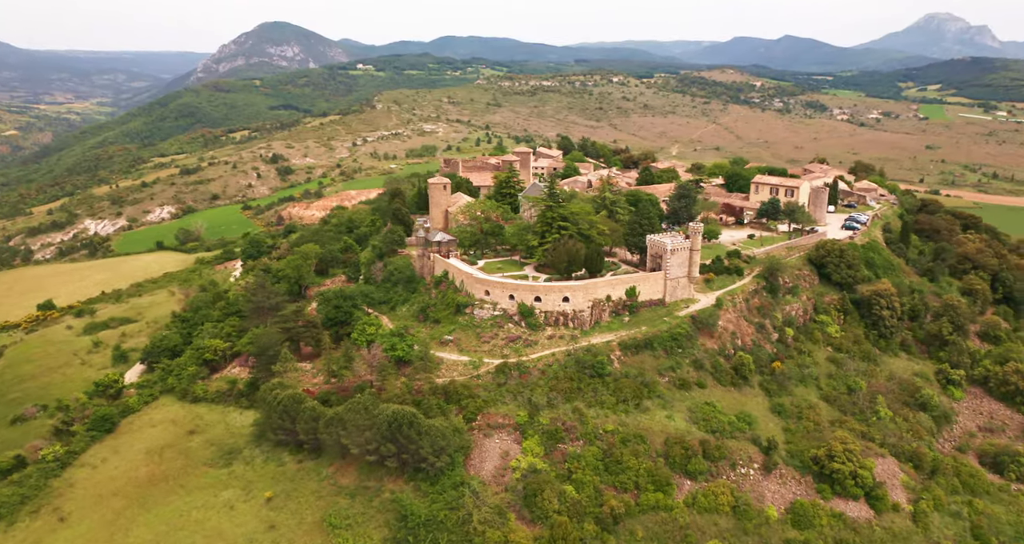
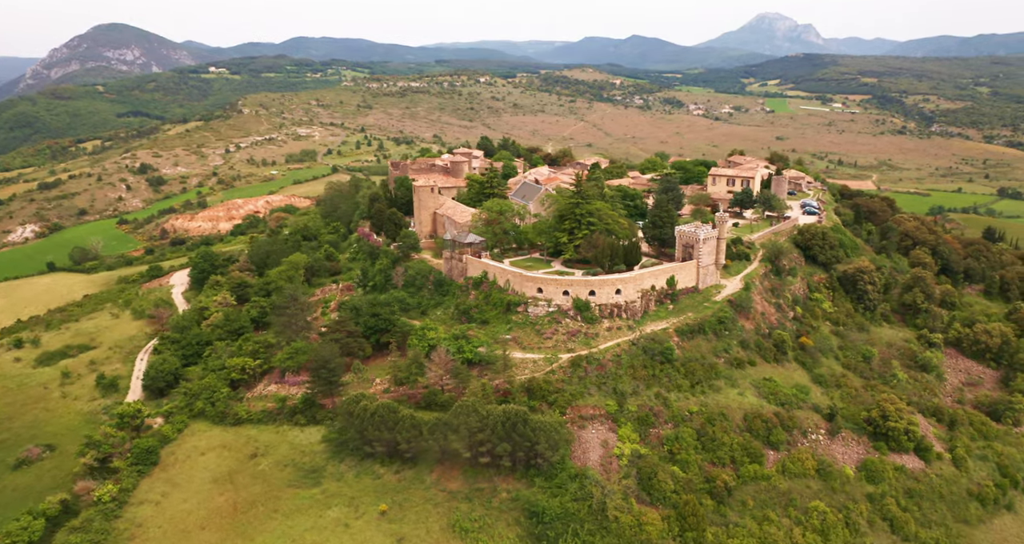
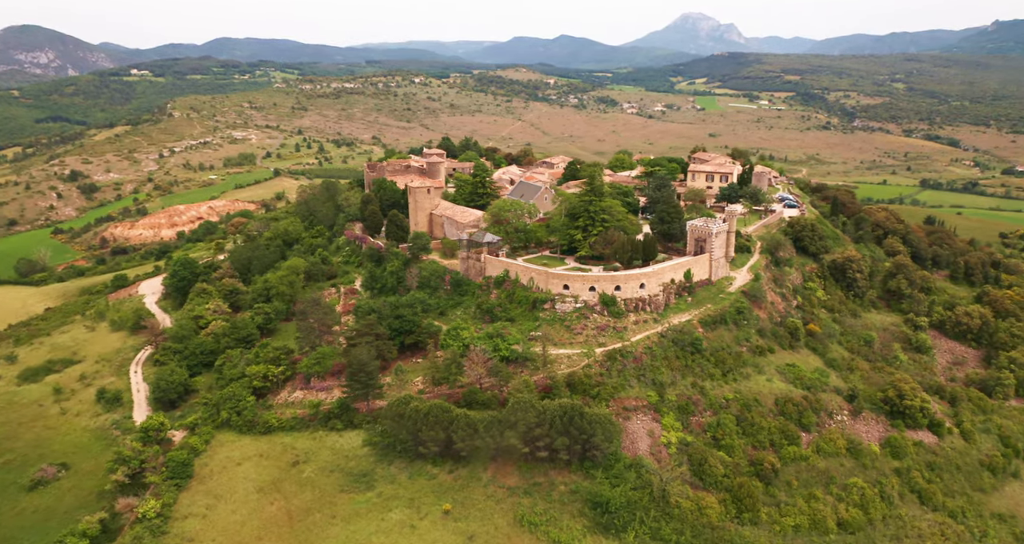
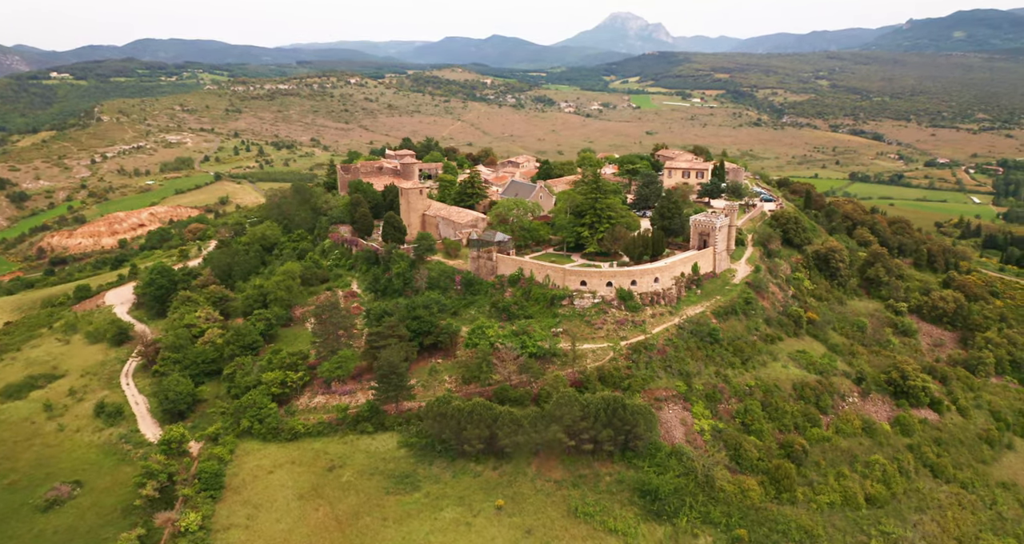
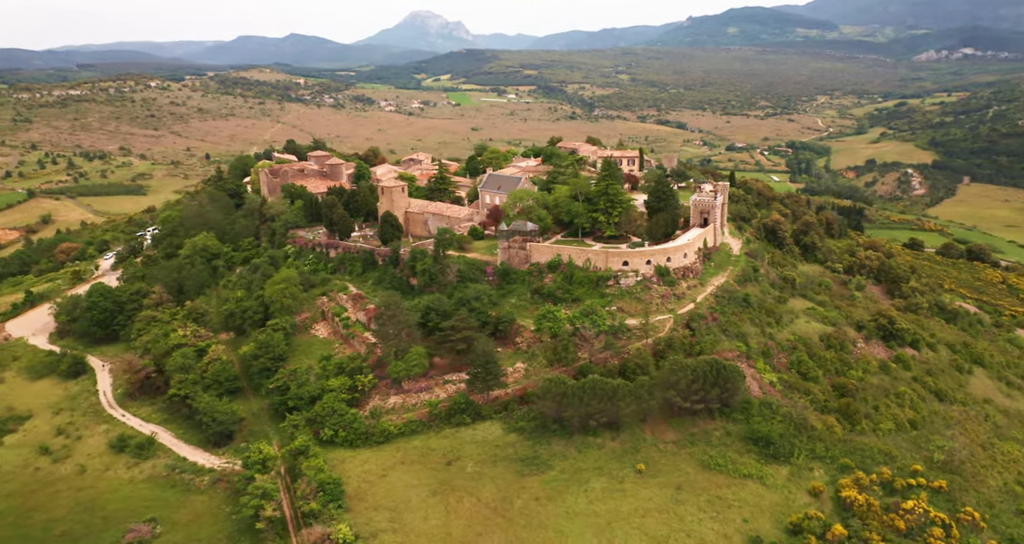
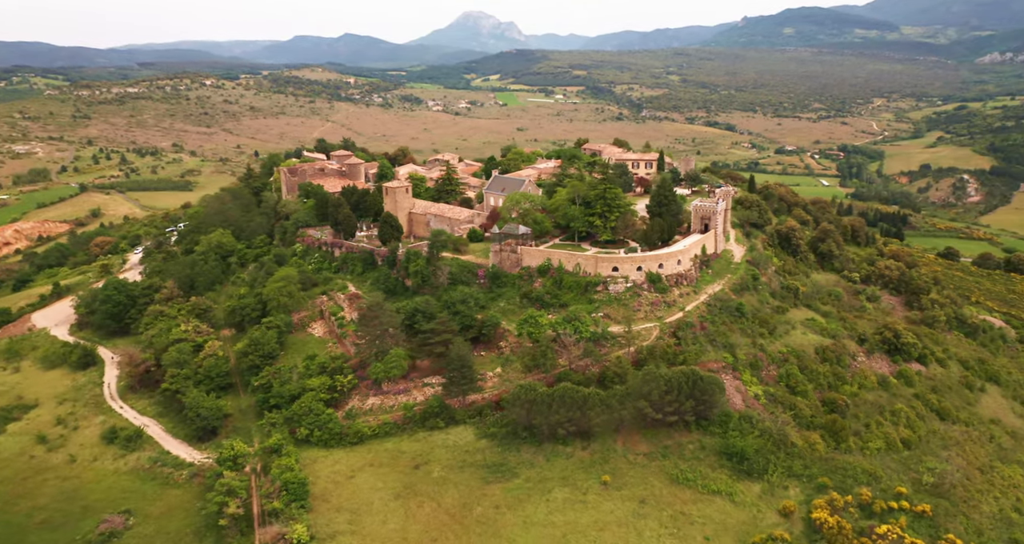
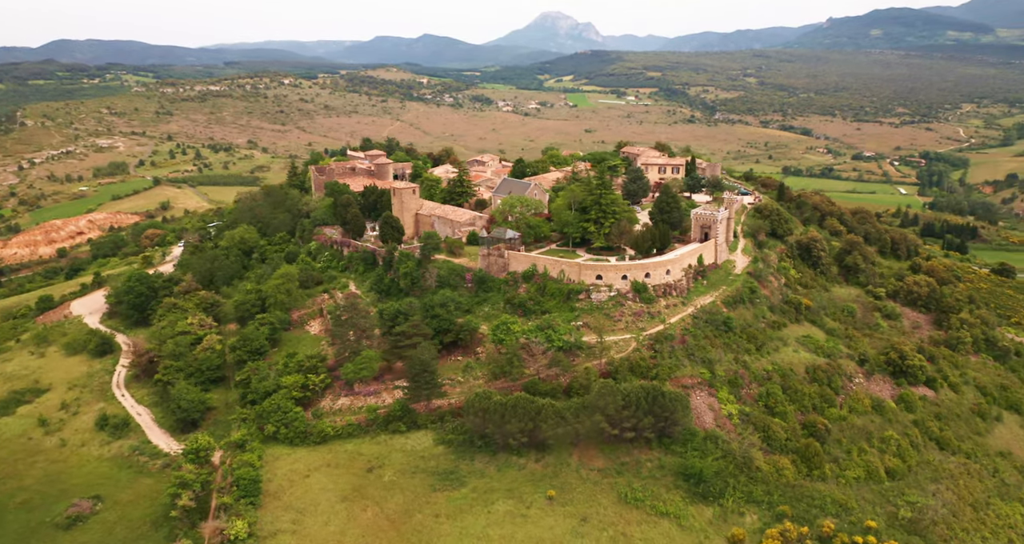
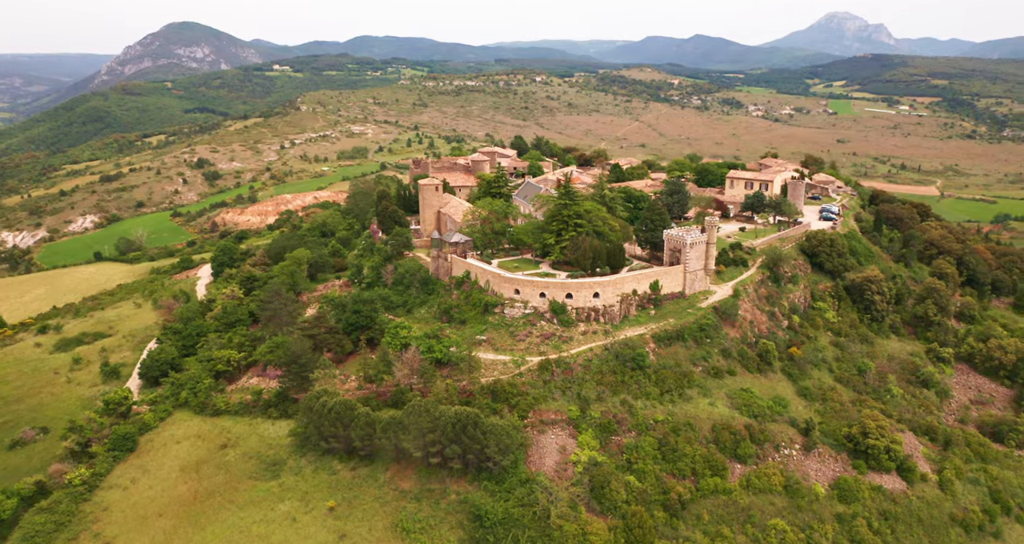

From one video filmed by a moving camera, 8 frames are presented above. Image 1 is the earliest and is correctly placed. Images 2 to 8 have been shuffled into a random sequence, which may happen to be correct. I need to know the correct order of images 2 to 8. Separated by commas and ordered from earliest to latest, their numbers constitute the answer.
8, 2, 3, 4, 7, 6, 5
